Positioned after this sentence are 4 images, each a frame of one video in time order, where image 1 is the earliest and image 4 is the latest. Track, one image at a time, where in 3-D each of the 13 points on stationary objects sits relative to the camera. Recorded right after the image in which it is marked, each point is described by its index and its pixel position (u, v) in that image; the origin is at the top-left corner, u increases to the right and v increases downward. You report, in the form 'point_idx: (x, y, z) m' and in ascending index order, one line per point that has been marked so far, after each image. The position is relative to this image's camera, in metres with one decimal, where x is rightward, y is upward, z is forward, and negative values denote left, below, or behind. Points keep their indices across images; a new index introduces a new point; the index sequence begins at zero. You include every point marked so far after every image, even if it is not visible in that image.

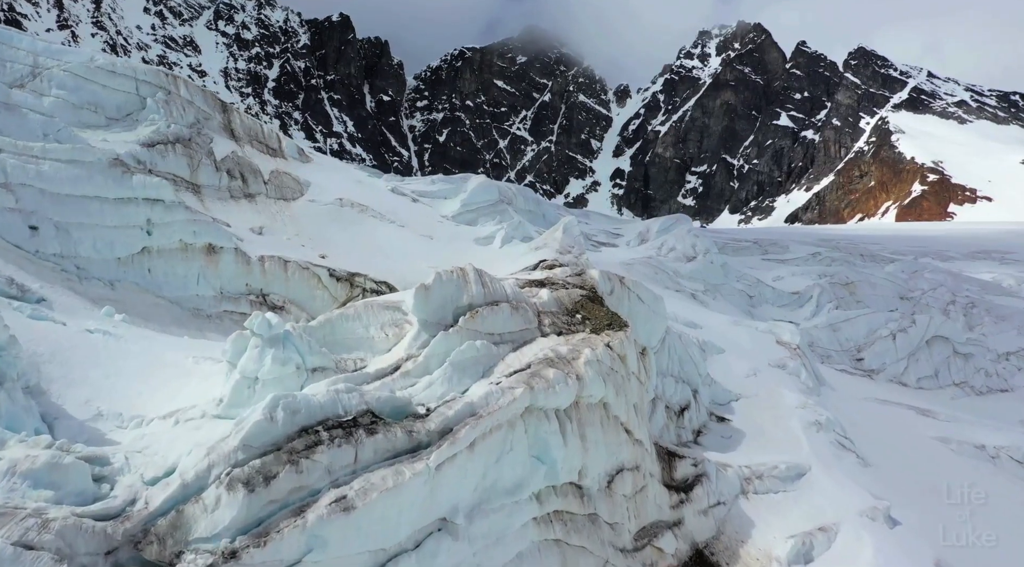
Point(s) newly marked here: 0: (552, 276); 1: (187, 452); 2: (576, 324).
0: (+1.0, +0.2, +19.3) m
1: (-4.2, -2.2, +9.8) m
2: (+1.3, -0.8, +15.9) m
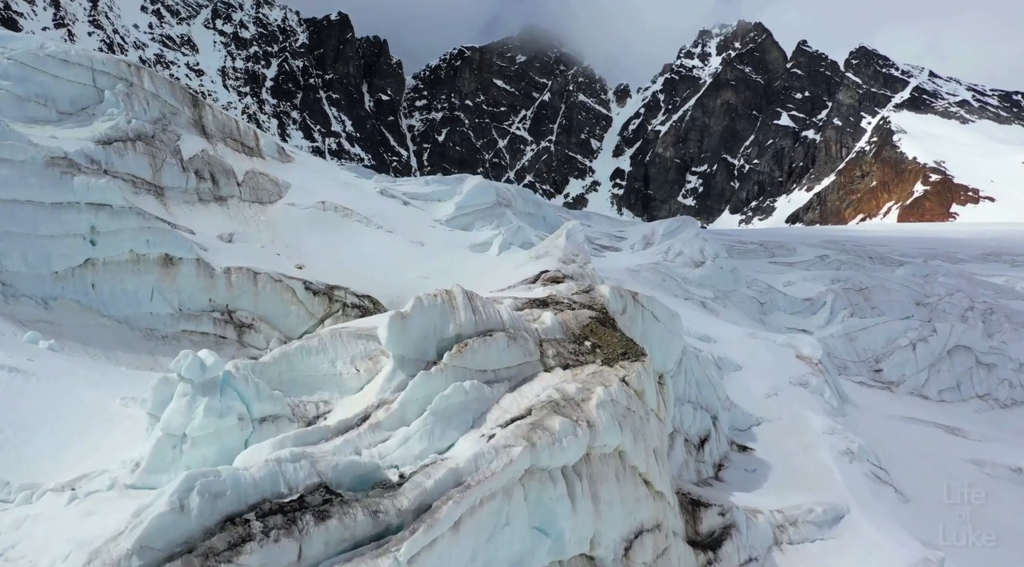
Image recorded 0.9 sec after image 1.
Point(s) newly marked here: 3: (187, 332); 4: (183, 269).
0: (+1.0, -0.2, +16.9) m
1: (-4.2, -2.6, +7.3) m
2: (+1.3, -1.2, +13.4) m
3: (-7.7, -1.2, +18.3) m
4: (-7.8, +0.3, +18.3) m
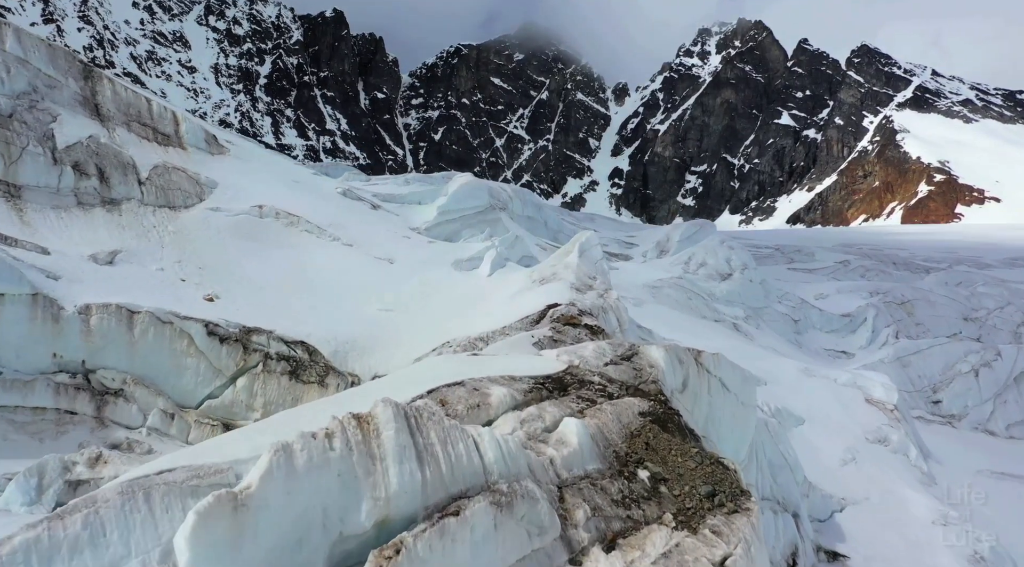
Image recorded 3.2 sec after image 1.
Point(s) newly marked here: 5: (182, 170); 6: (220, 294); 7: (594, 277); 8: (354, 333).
0: (+0.9, -1.0, +10.5) m
1: (-4.2, -3.3, +1.0) m
2: (+1.2, -2.0, +7.1) m
3: (-7.8, -1.9, +12.0) m
4: (-7.9, -0.4, +12.0) m
5: (-8.5, +3.0, +19.9) m
6: (-6.1, -0.2, +16.2) m
7: (+2.0, +0.2, +18.8) m
8: (-3.3, -1.0, +16.3) m
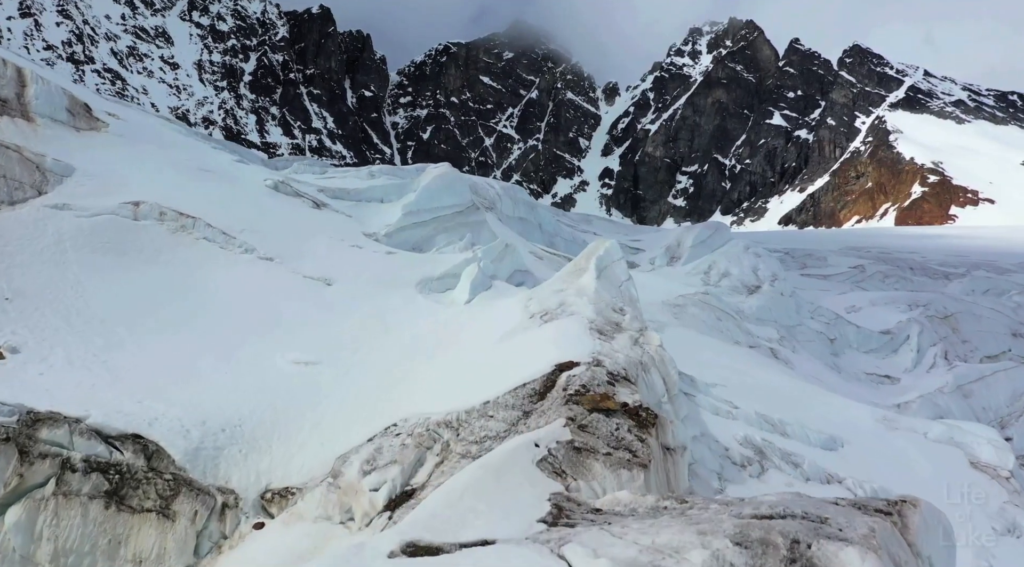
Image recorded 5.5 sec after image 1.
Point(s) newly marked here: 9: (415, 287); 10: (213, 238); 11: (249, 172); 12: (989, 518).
0: (+0.8, -1.5, +4.3) m
1: (-4.2, -3.9, -5.3) m
2: (+1.2, -2.6, +0.9) m
3: (-7.9, -2.5, +5.7) m
4: (-8.0, -1.0, +5.7) m
5: (-8.7, +2.4, +13.6) m
6: (-6.3, -0.8, +9.9) m
7: (+1.8, -0.4, +12.6) m
8: (-3.5, -1.6, +10.0) m
9: (-2.0, 0.0, +15.7) m
10: (-5.6, +0.9, +14.3) m
11: (-6.6, +2.9, +19.1) m
12: (+9.8, -4.8, +15.8) m
